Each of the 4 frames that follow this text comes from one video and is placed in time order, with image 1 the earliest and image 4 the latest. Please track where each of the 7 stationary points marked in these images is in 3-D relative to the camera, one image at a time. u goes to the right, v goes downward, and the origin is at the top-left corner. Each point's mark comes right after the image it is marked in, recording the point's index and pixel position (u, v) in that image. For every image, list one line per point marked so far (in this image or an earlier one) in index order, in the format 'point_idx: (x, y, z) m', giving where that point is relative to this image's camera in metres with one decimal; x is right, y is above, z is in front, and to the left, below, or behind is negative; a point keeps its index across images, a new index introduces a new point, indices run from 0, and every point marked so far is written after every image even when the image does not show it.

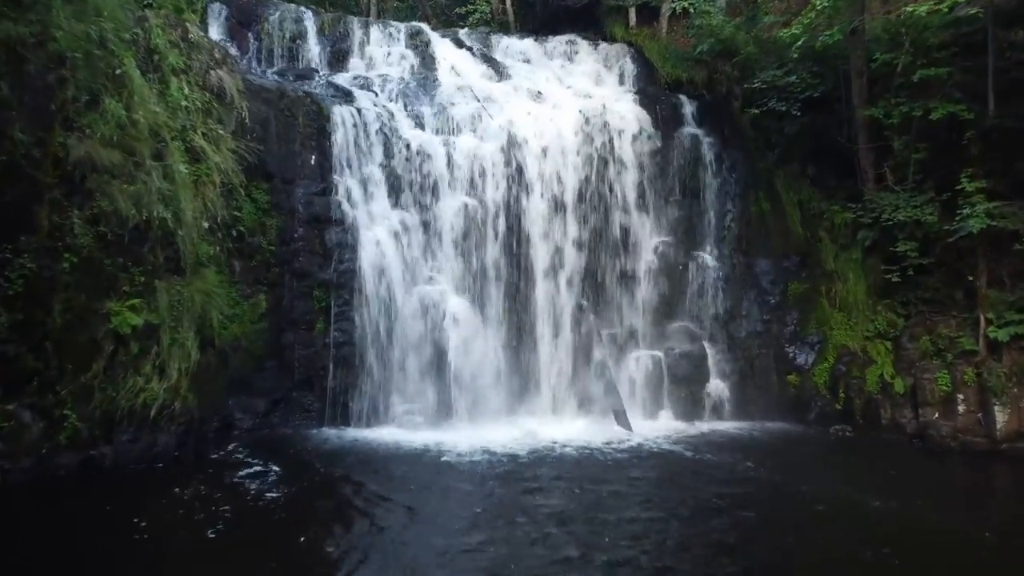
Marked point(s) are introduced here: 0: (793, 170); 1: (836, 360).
0: (+4.4, +1.8, +12.8) m
1: (+4.6, -1.0, +11.5) m
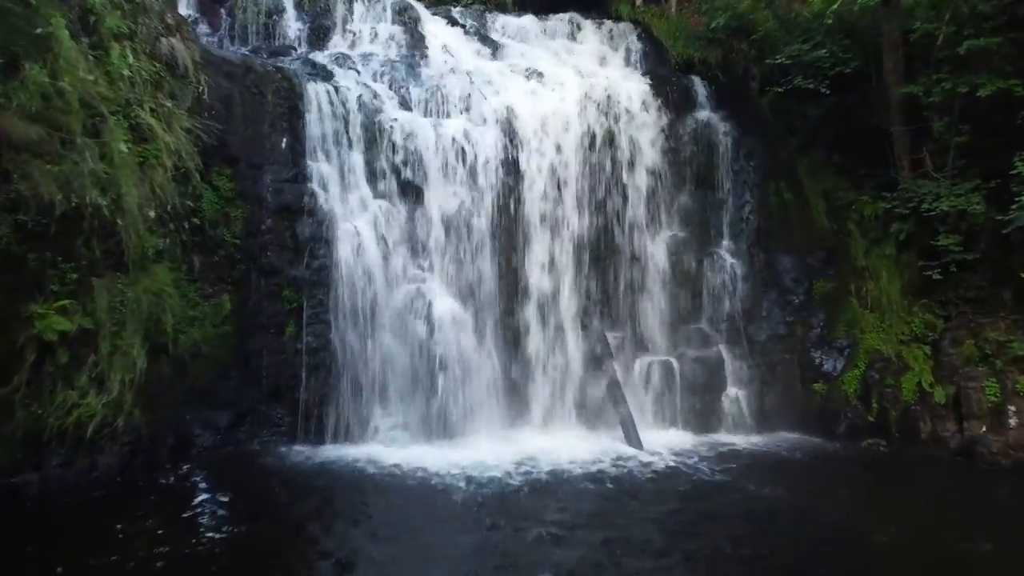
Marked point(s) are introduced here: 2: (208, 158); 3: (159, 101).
0: (+4.4, +1.9, +11.6) m
1: (+4.6, -1.0, +10.4) m
2: (-3.3, +1.4, +8.9) m
3: (-3.5, +1.8, +7.9) m
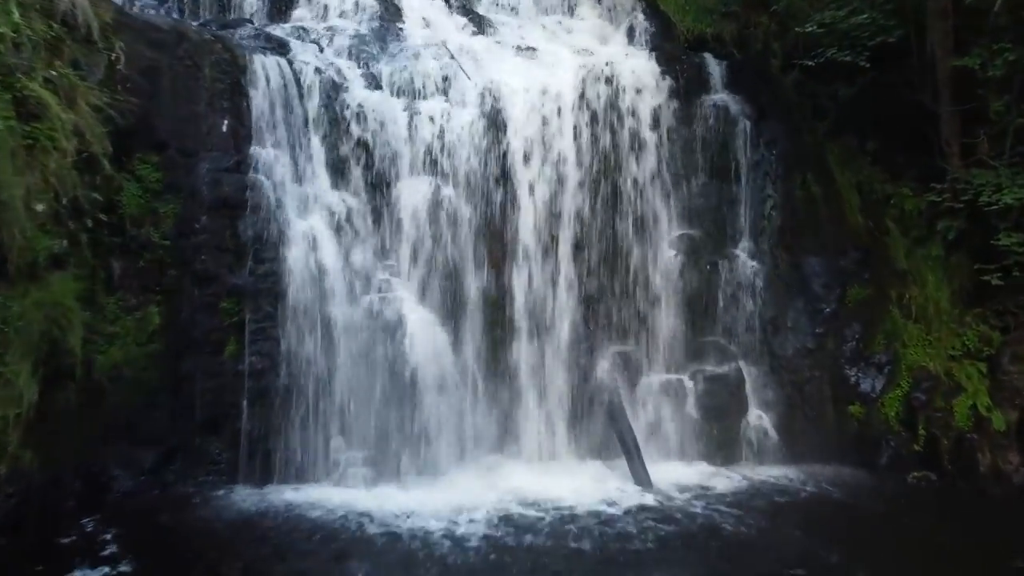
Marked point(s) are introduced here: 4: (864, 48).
0: (+4.2, +1.8, +10.1) m
1: (+4.4, -1.1, +8.9) m
2: (-3.4, +1.3, +7.4) m
3: (-3.6, +1.7, +6.4) m
4: (+4.2, +2.9, +9.9) m
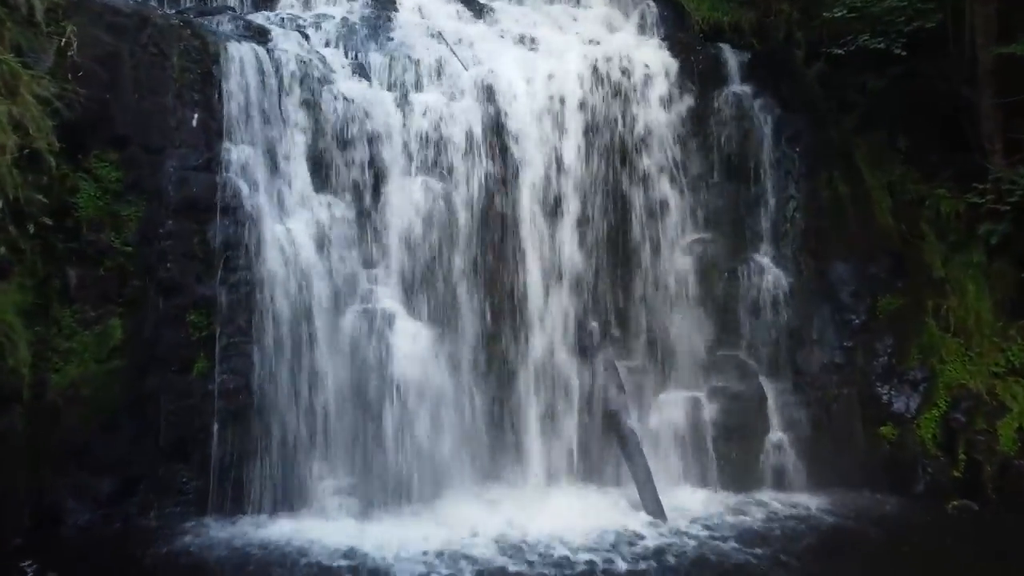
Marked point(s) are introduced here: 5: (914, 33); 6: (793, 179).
0: (+4.2, +1.7, +9.3) m
1: (+4.4, -1.2, +8.1) m
2: (-3.4, +1.2, +6.6) m
3: (-3.6, +1.6, +5.7) m
4: (+4.2, +2.8, +9.1) m
5: (+4.6, +2.9, +9.2) m
6: (+3.3, +1.3, +9.5) m
